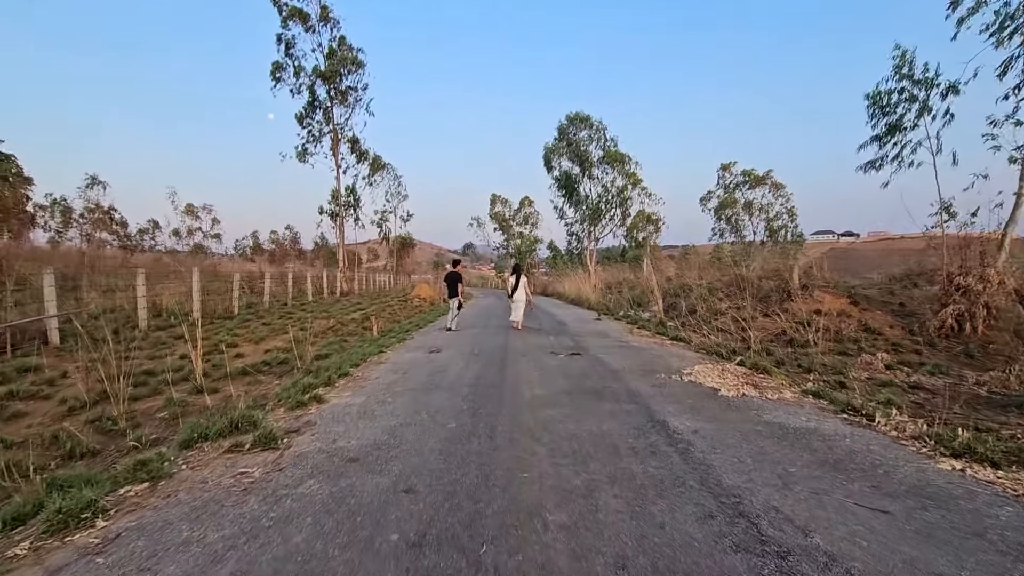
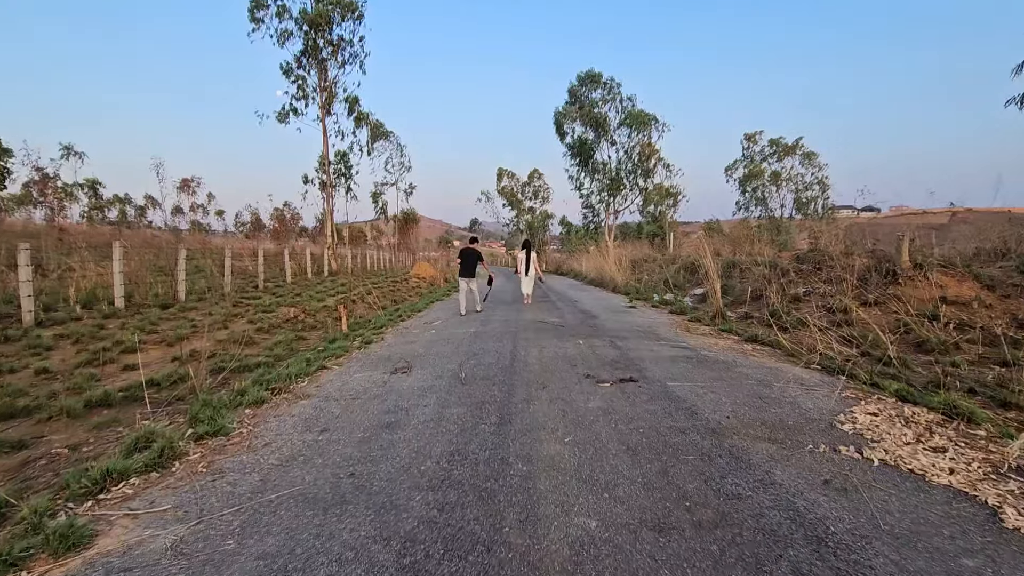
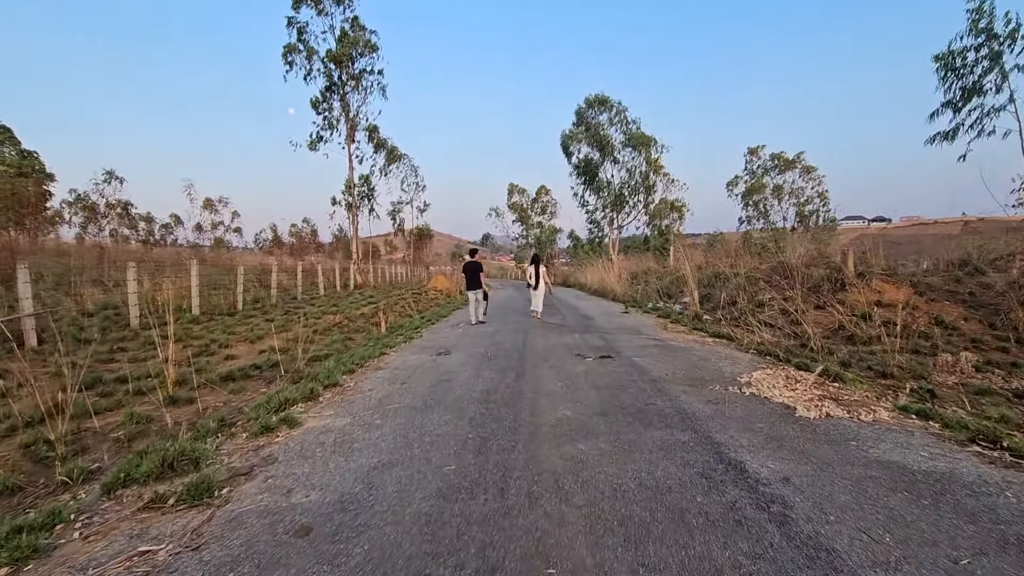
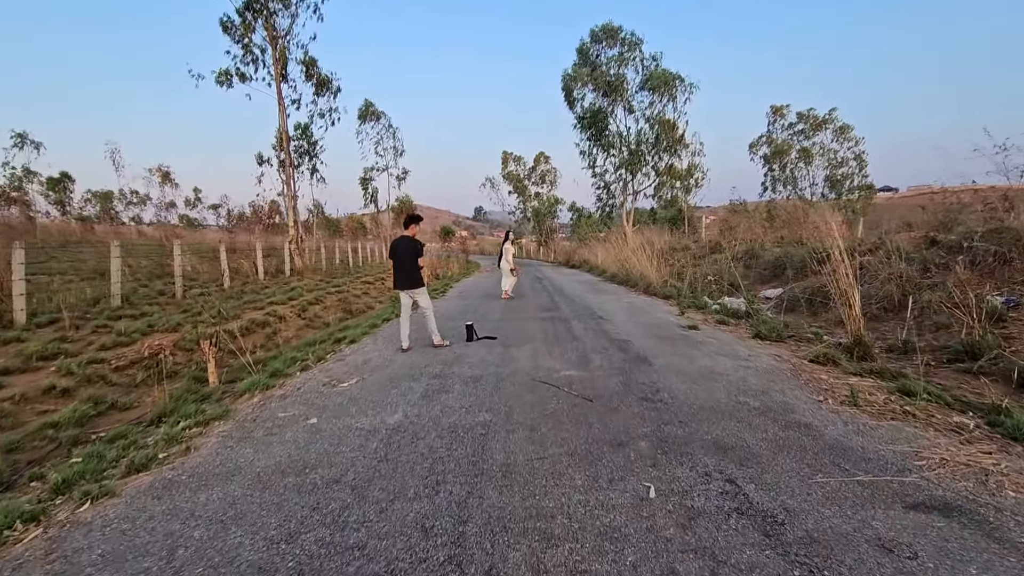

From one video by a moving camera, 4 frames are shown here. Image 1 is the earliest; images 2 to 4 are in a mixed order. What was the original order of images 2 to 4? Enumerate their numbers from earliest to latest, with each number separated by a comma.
3, 2, 4
